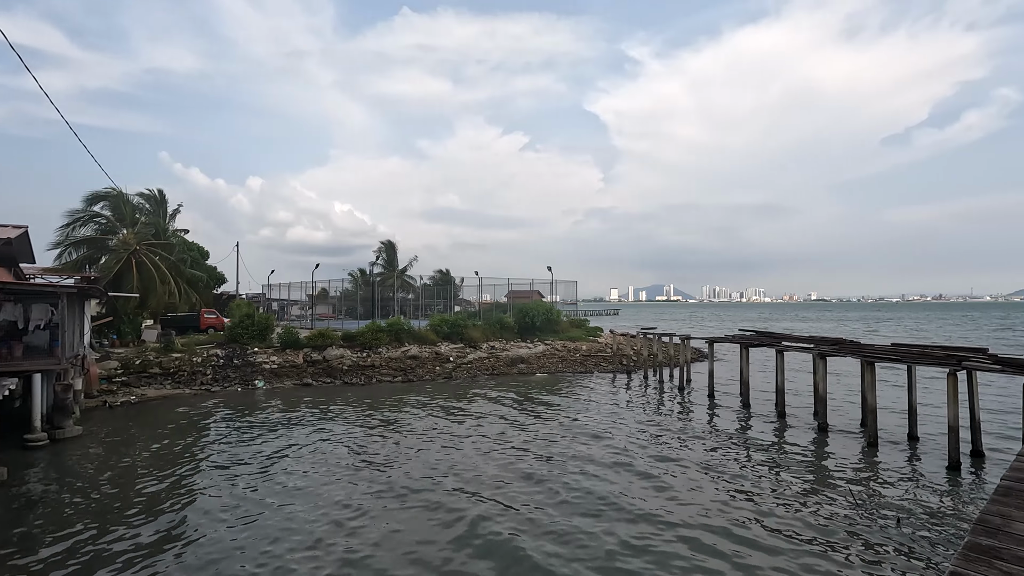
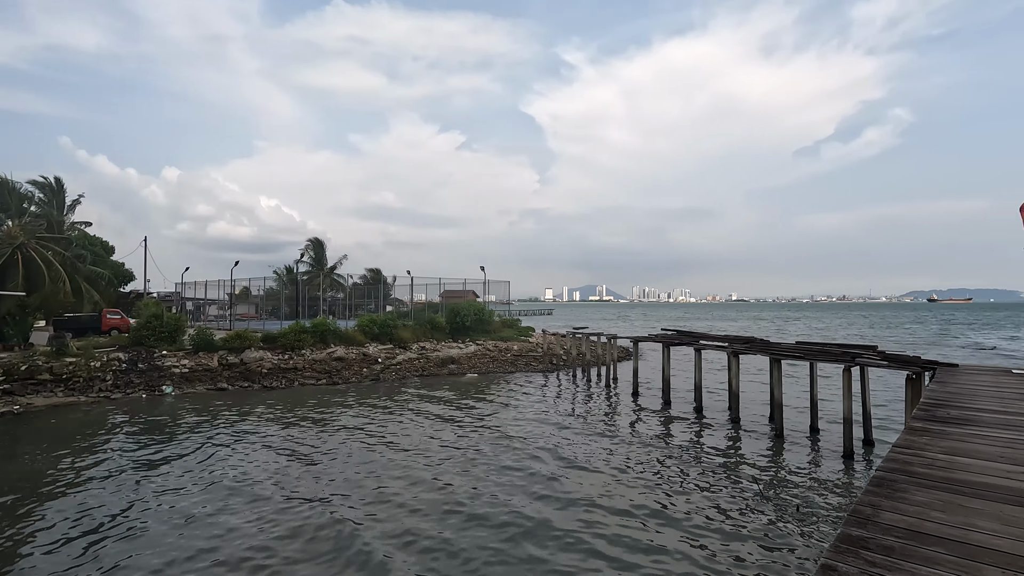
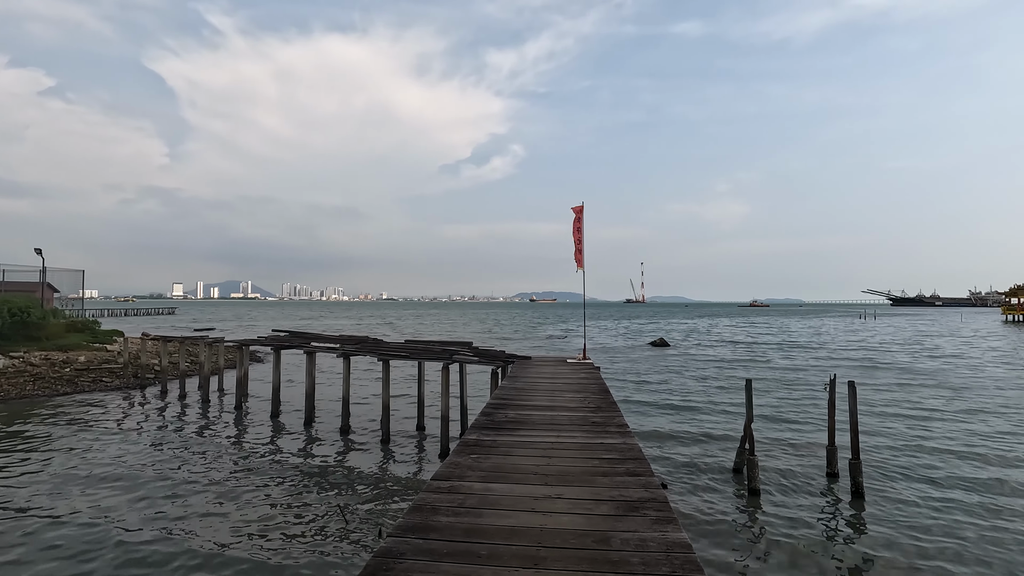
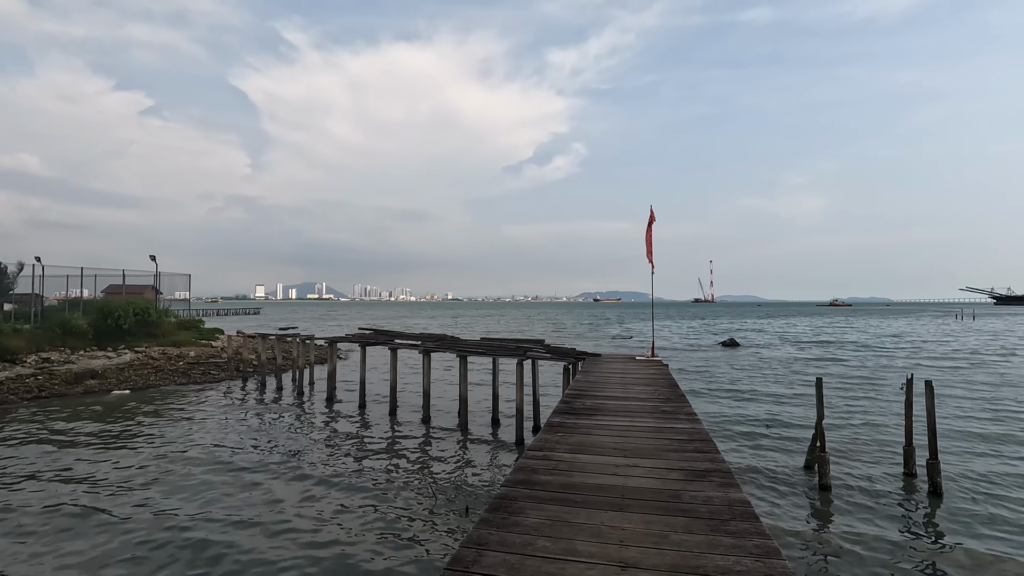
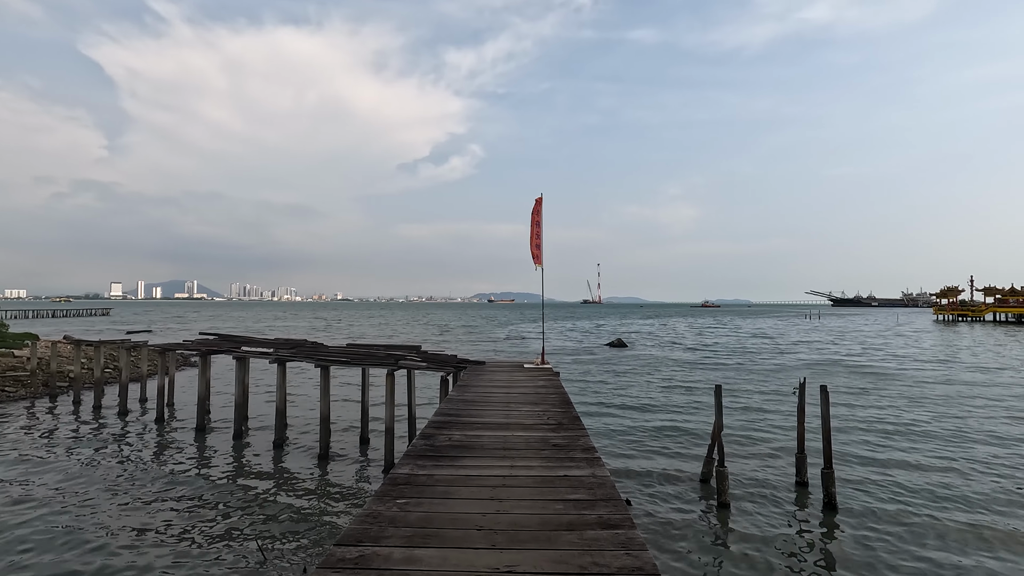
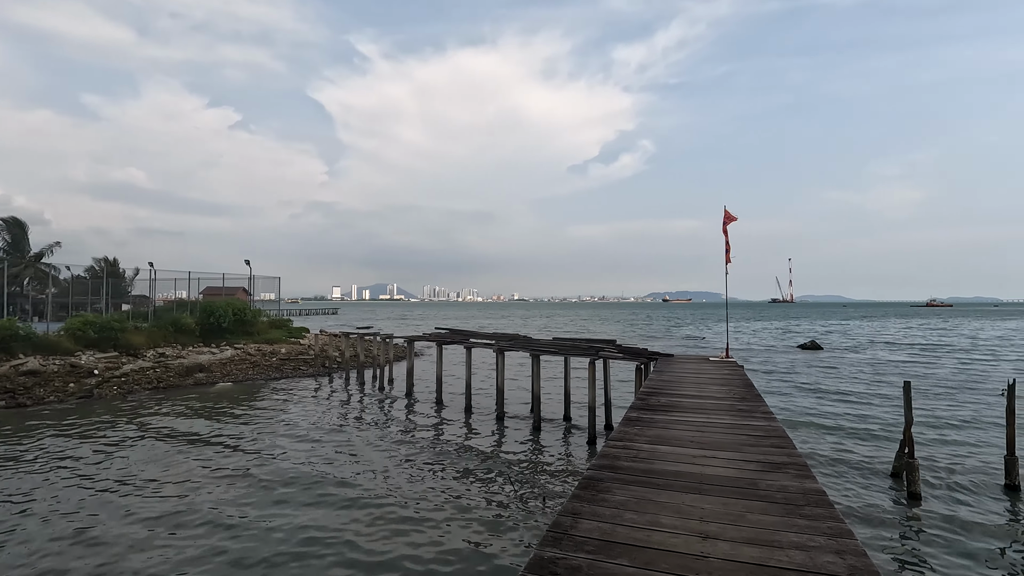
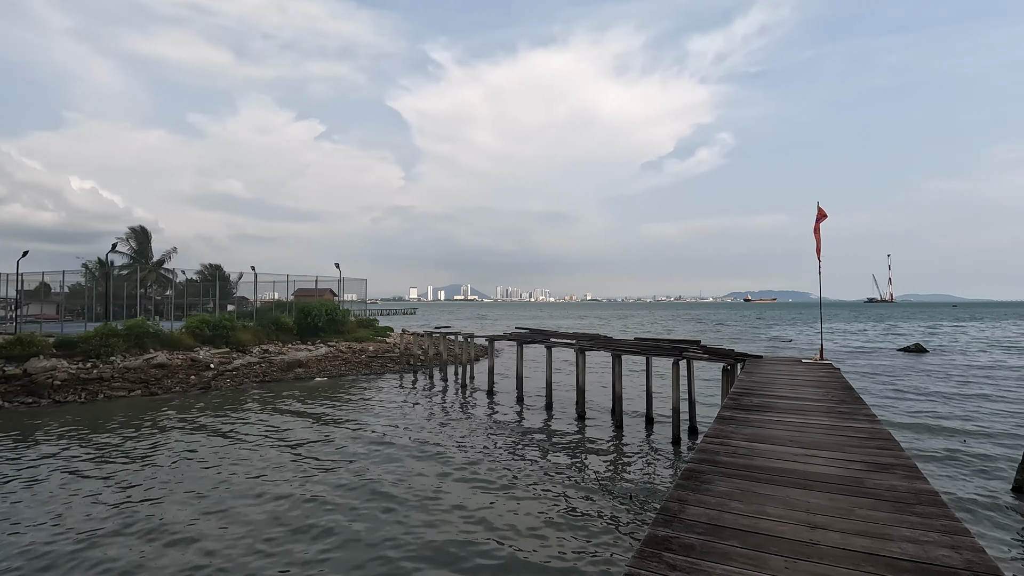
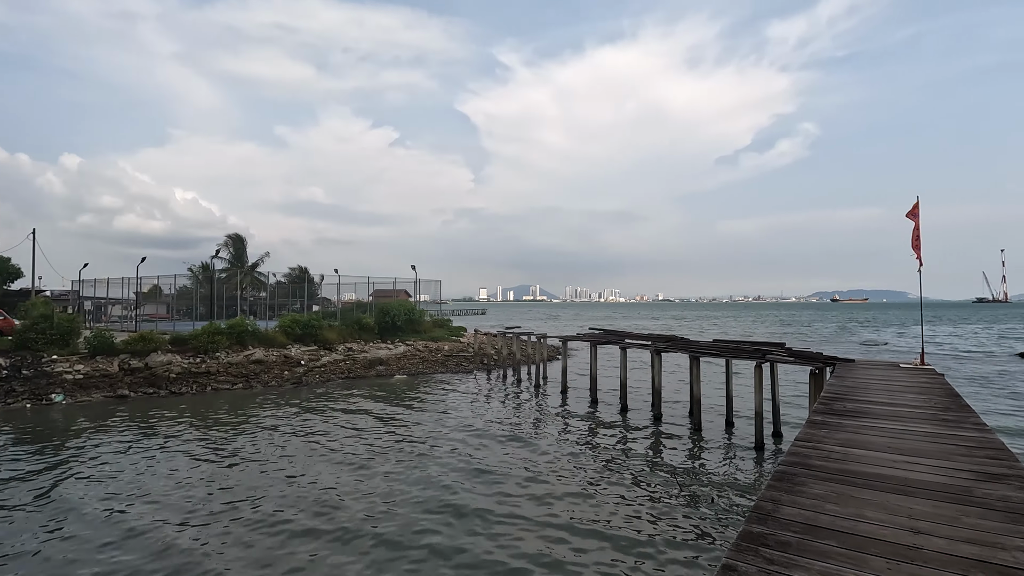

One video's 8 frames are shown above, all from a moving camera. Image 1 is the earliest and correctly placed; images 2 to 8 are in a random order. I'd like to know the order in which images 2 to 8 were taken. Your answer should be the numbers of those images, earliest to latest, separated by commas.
2, 8, 7, 6, 4, 3, 5
